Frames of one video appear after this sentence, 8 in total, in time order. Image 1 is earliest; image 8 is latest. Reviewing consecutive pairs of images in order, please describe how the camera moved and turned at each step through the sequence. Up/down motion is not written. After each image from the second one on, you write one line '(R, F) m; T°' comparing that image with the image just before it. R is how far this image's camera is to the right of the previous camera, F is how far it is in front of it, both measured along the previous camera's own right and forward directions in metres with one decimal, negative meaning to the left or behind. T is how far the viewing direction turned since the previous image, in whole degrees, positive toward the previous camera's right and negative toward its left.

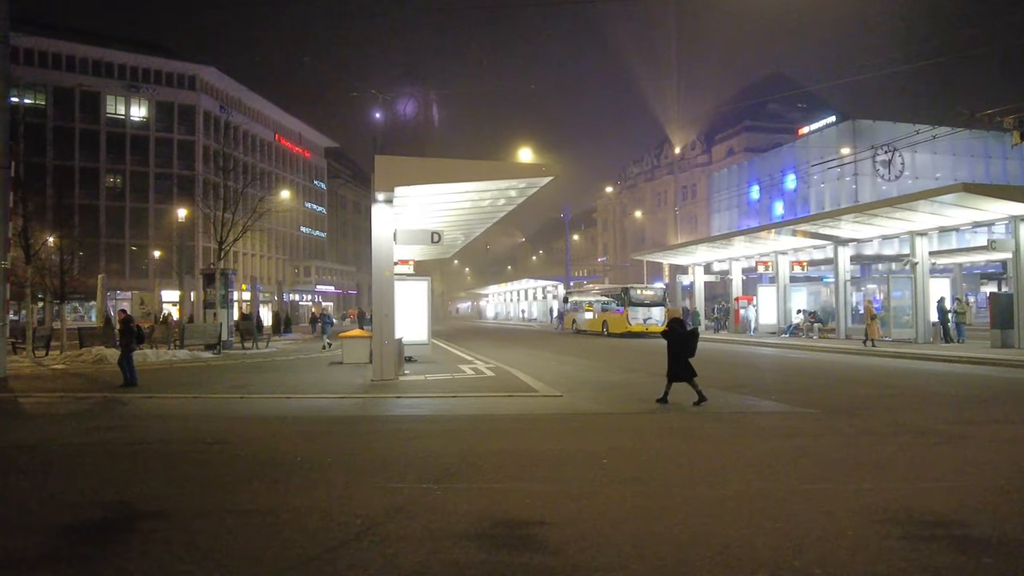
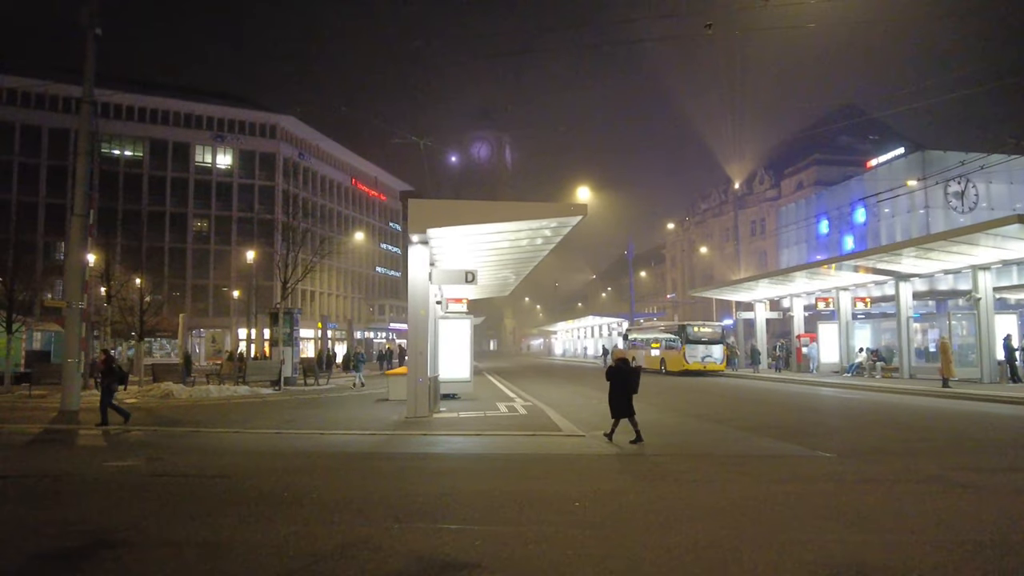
(+1.2, -0.3) m; -6°
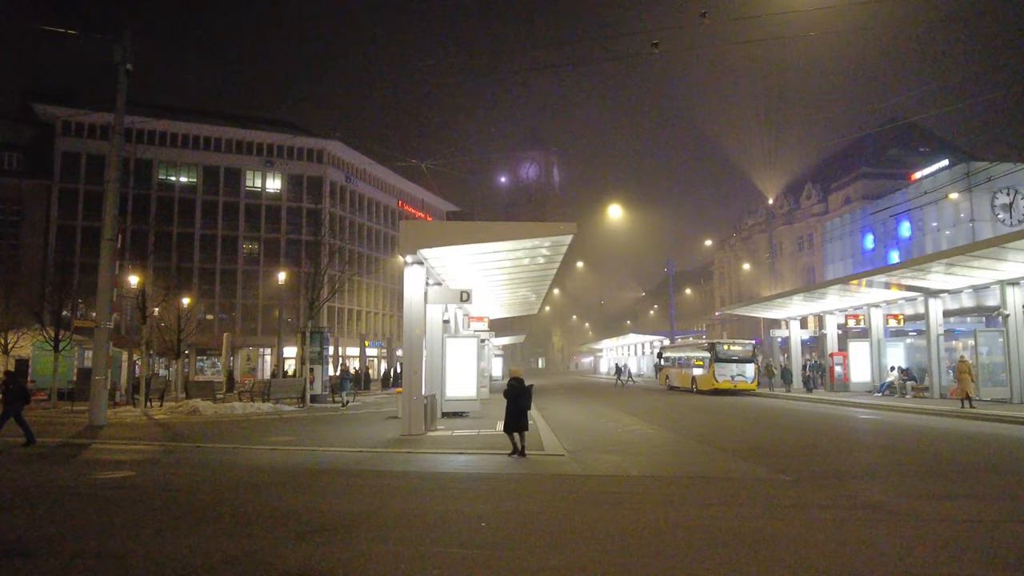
(+1.7, -0.2) m; -5°
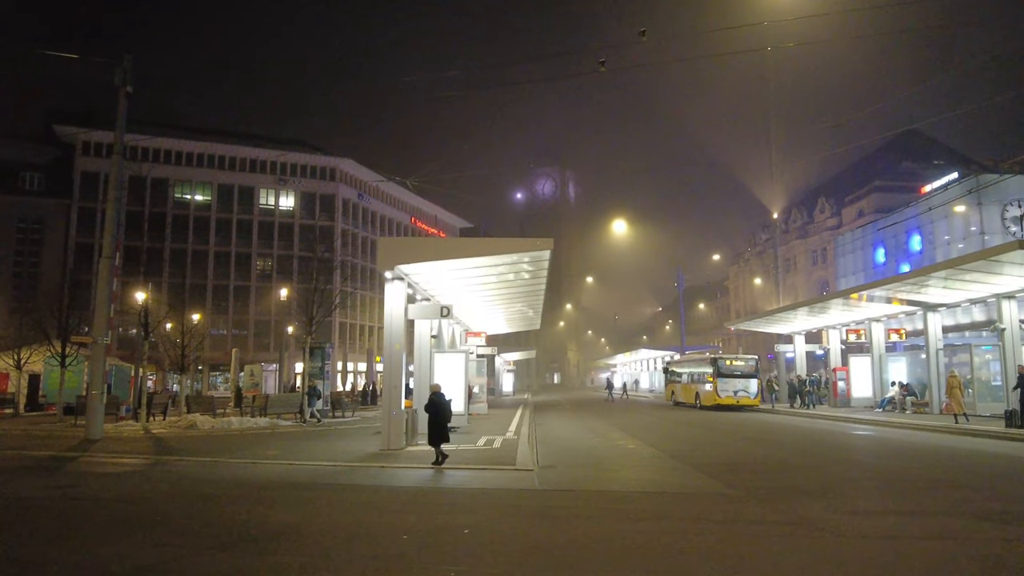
(+1.2, -0.1) m; -2°
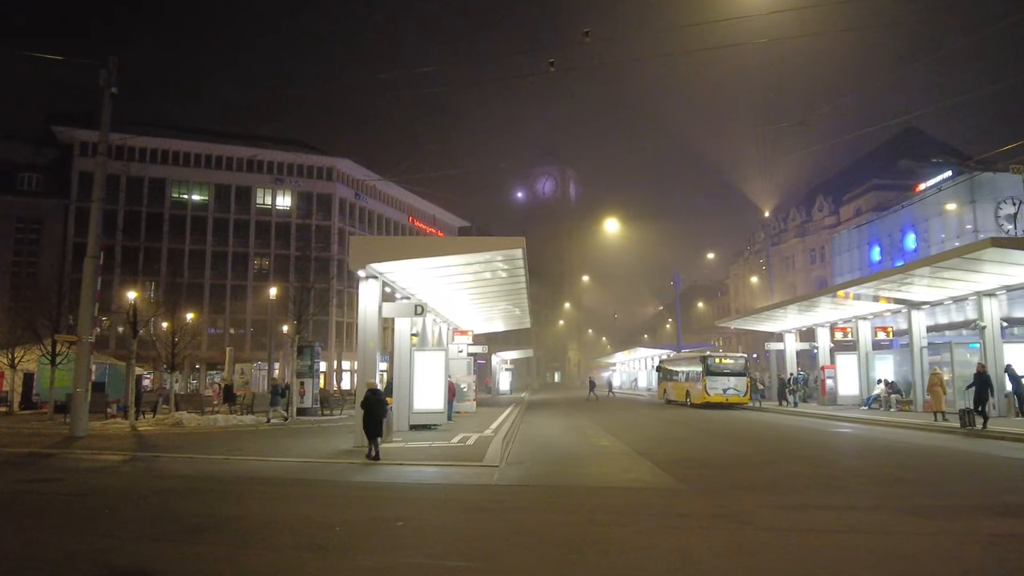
(+0.9, -0.1) m; -1°
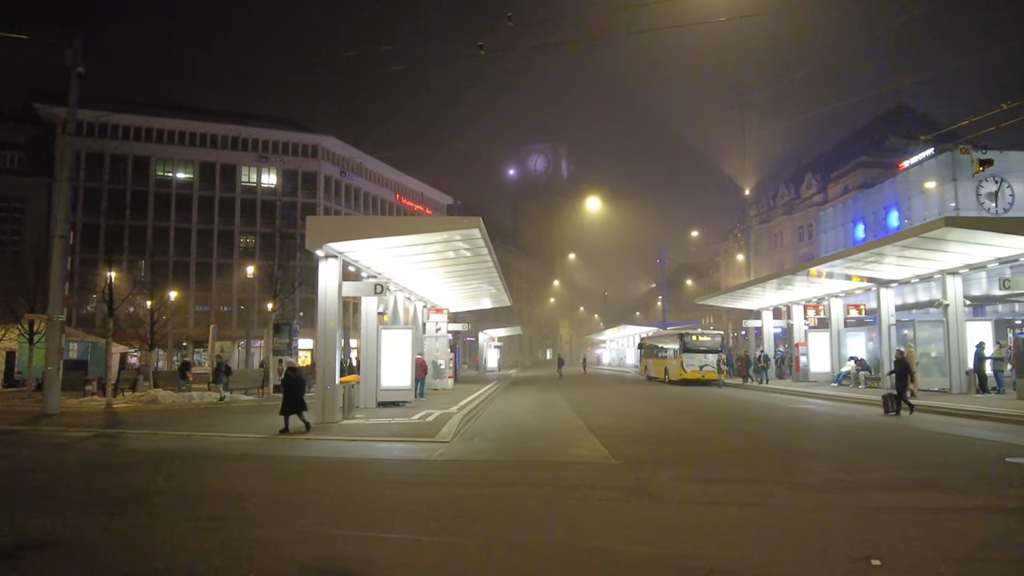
(+1.1, -0.1) m; 0°
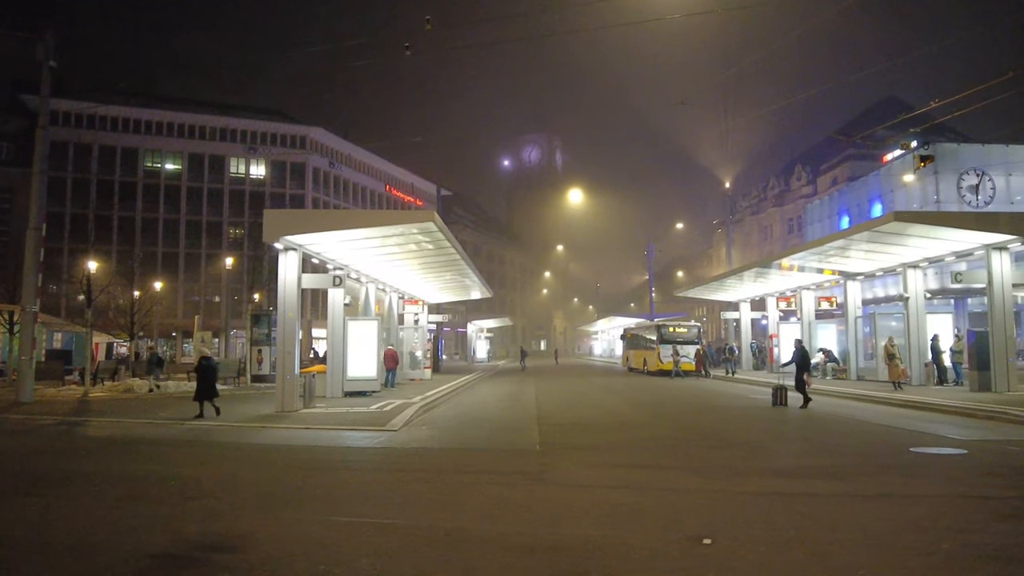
(+1.2, -0.3) m; 0°
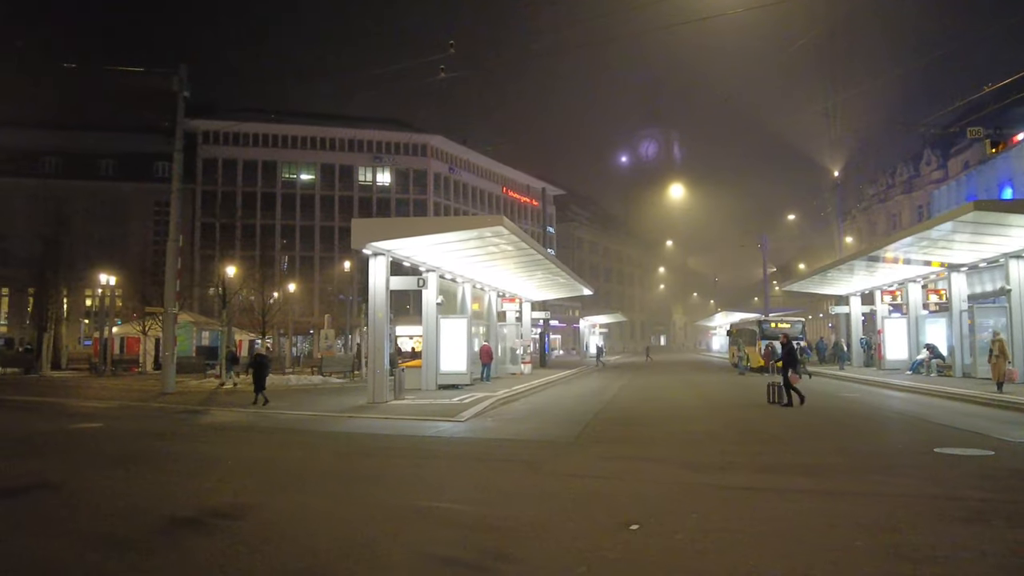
(+1.7, -0.9) m; -10°
